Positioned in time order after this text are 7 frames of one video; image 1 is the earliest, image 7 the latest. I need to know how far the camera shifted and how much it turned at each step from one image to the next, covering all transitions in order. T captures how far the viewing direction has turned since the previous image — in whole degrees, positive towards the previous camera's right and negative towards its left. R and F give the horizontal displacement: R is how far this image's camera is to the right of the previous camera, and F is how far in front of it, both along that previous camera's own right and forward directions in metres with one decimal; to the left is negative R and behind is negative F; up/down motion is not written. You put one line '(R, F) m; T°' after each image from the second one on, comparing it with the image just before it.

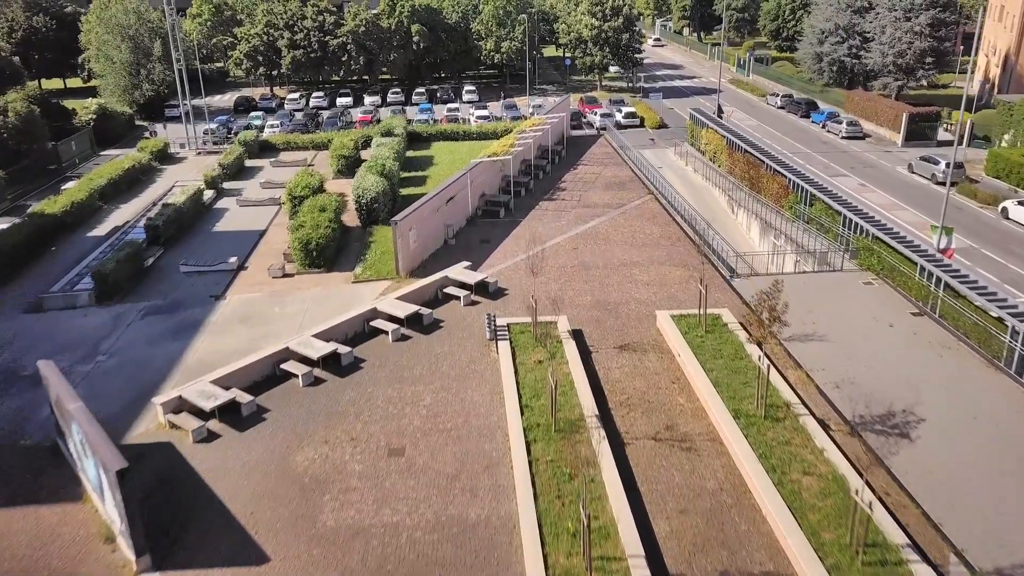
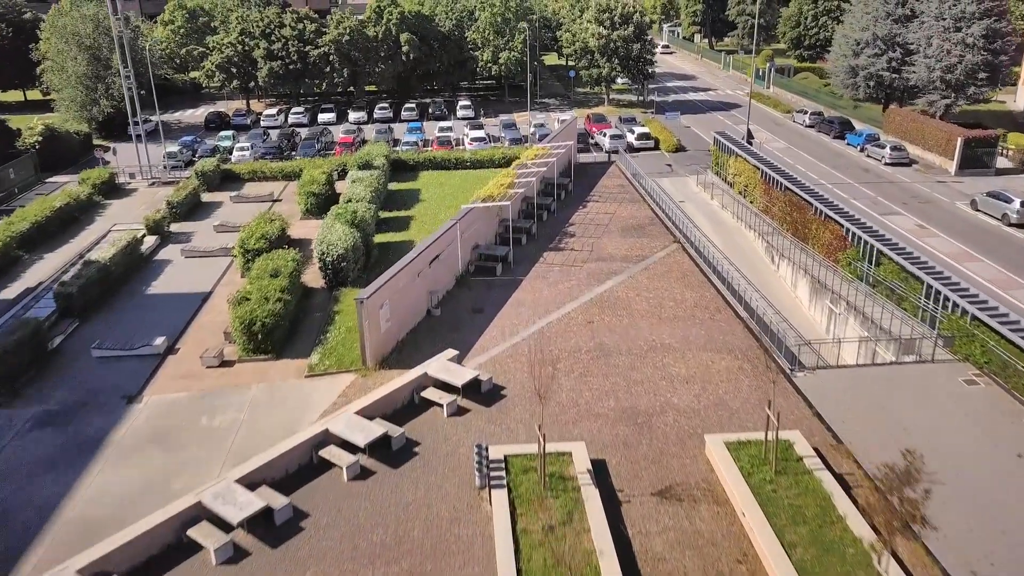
(0.0, +5.6) m; 0°
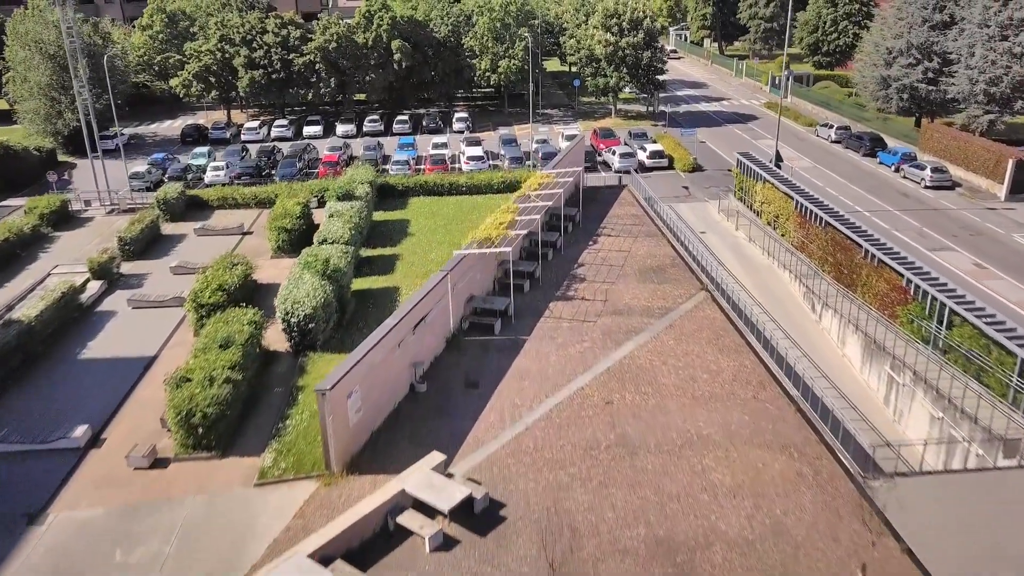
(0.0, +4.0) m; 0°
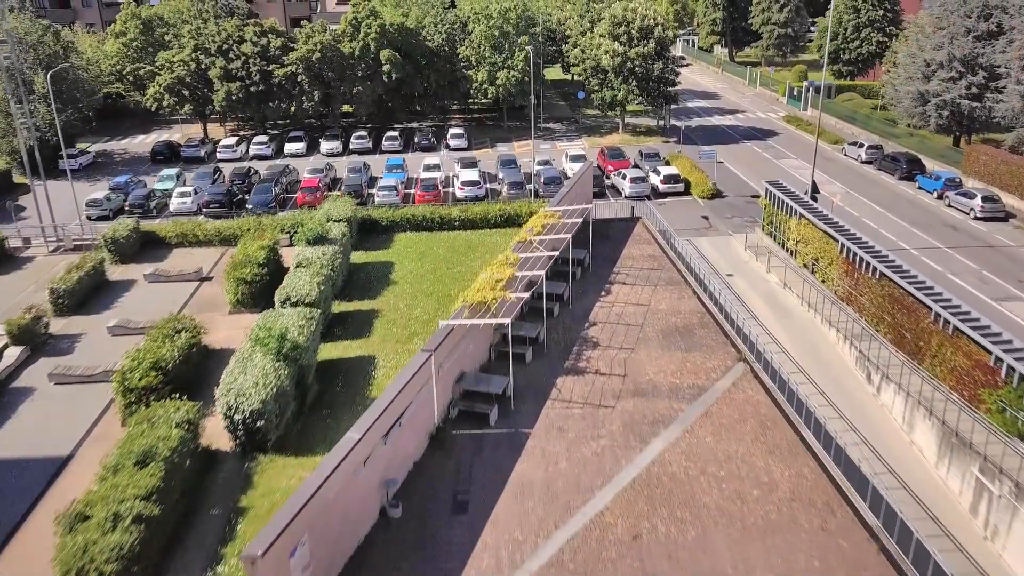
(0.0, +4.2) m; 0°
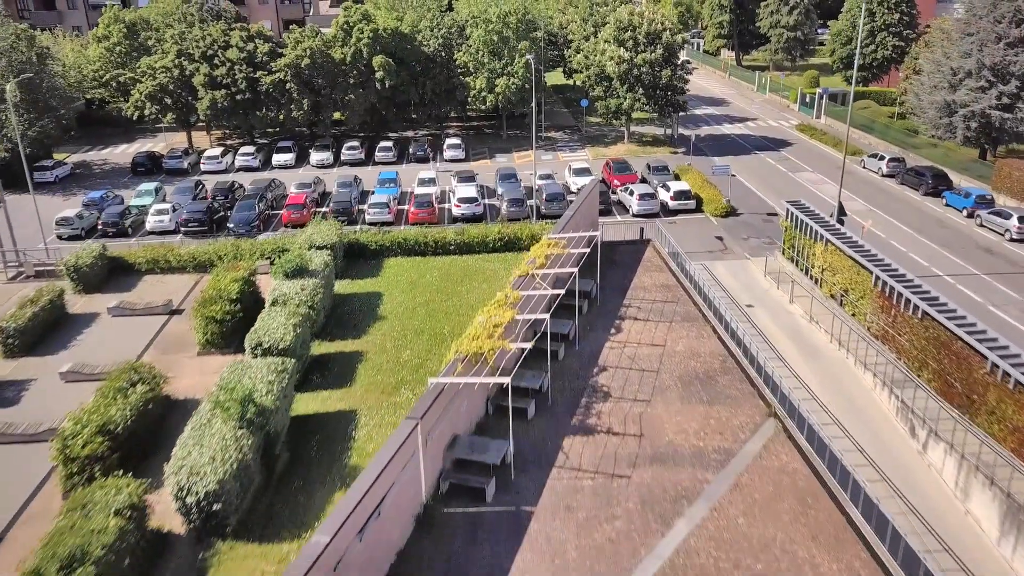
(0.0, +2.4) m; 0°
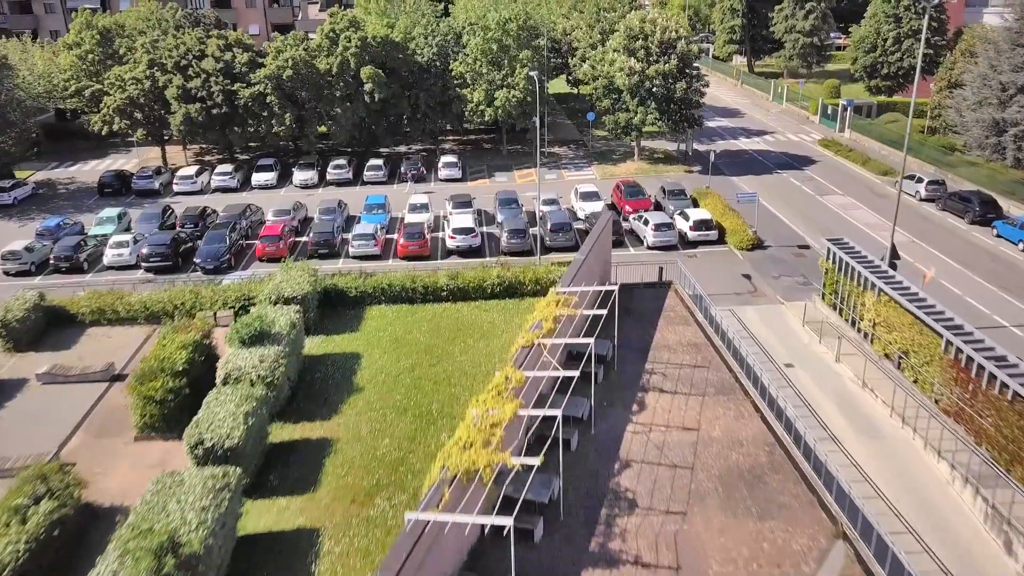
(0.0, +3.7) m; 0°
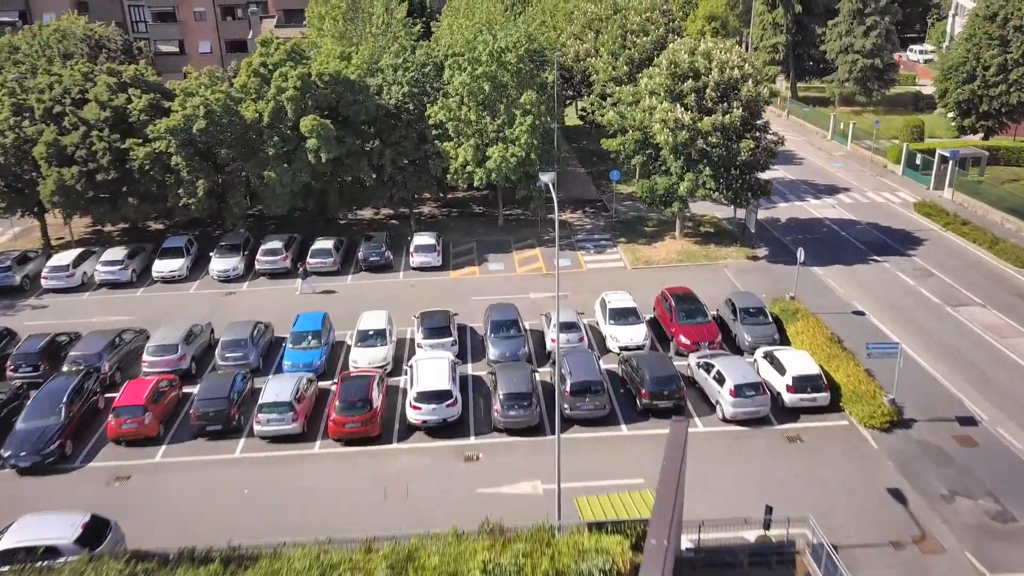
(0.0, +11.6) m; 0°
